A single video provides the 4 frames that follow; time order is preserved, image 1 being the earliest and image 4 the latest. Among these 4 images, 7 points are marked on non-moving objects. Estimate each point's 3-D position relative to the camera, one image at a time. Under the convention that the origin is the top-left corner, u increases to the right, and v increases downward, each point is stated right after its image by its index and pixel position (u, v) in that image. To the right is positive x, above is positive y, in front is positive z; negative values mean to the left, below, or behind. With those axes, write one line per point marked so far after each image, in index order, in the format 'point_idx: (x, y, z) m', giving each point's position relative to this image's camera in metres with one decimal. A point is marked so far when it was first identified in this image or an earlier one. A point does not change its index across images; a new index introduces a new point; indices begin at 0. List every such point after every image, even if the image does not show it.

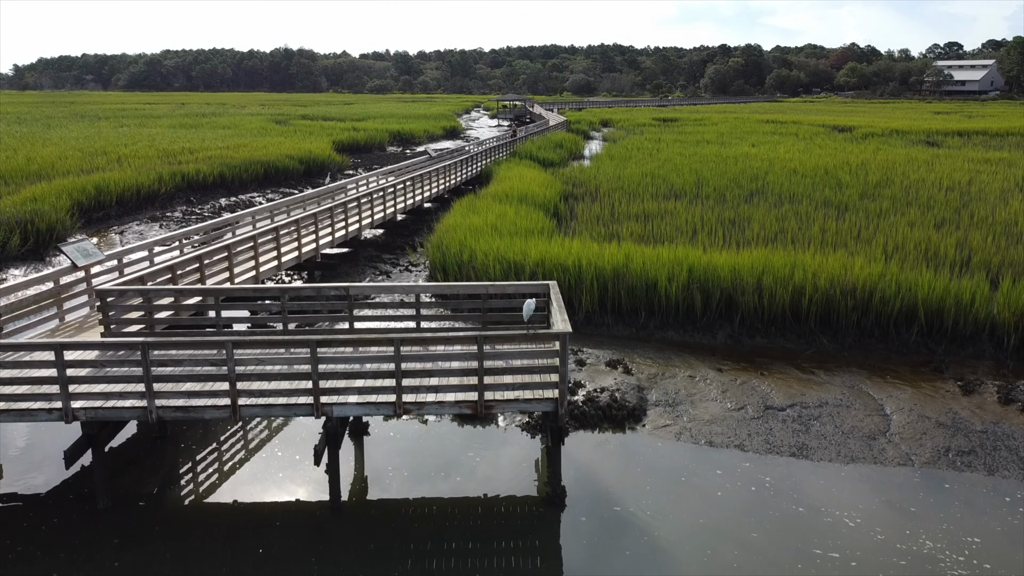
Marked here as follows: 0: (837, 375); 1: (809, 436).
0: (+3.2, -0.9, +8.1) m
1: (+2.5, -1.3, +6.9) m
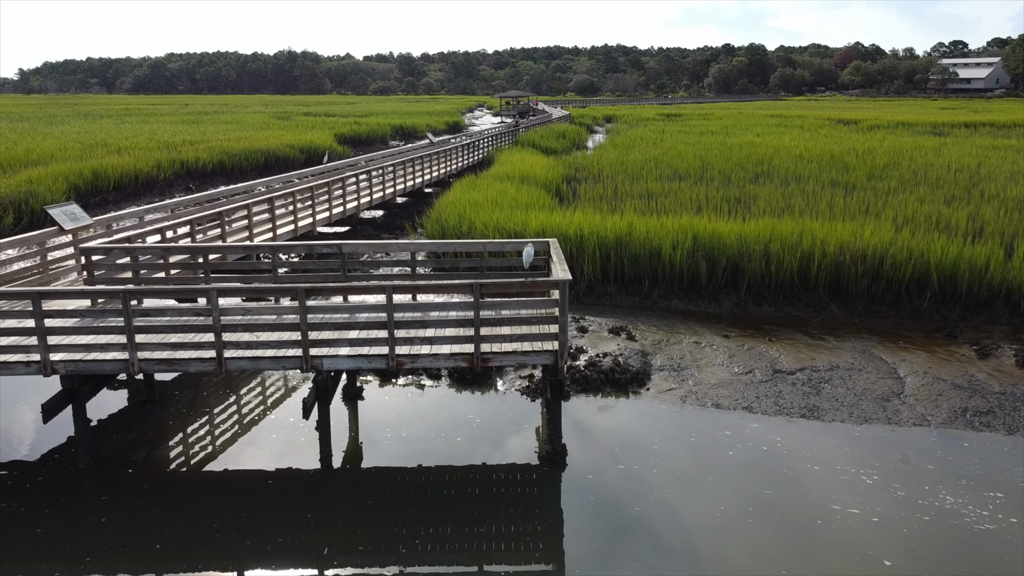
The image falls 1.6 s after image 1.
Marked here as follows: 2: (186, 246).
0: (+3.2, -0.5, +7.8) m
1: (+2.5, -0.9, +6.7) m
2: (-2.8, +0.4, +6.9) m
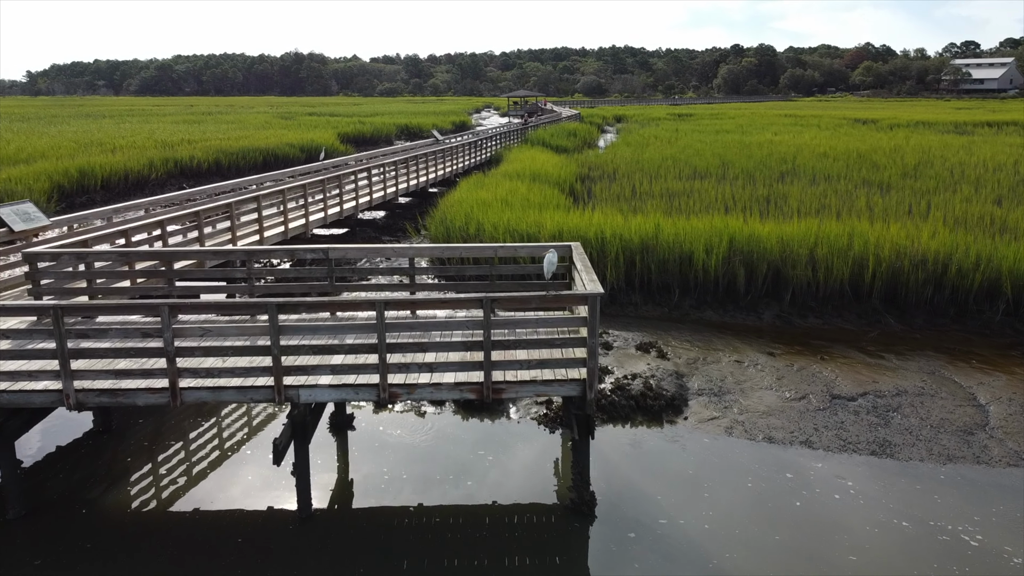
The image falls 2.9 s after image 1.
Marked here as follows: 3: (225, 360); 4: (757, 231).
0: (+3.3, -0.6, +6.8) m
1: (+2.6, -1.0, +5.7) m
2: (-2.7, +0.3, +6.0) m
3: (-1.6, -0.4, +4.6) m
4: (+2.5, +0.6, +8.3) m
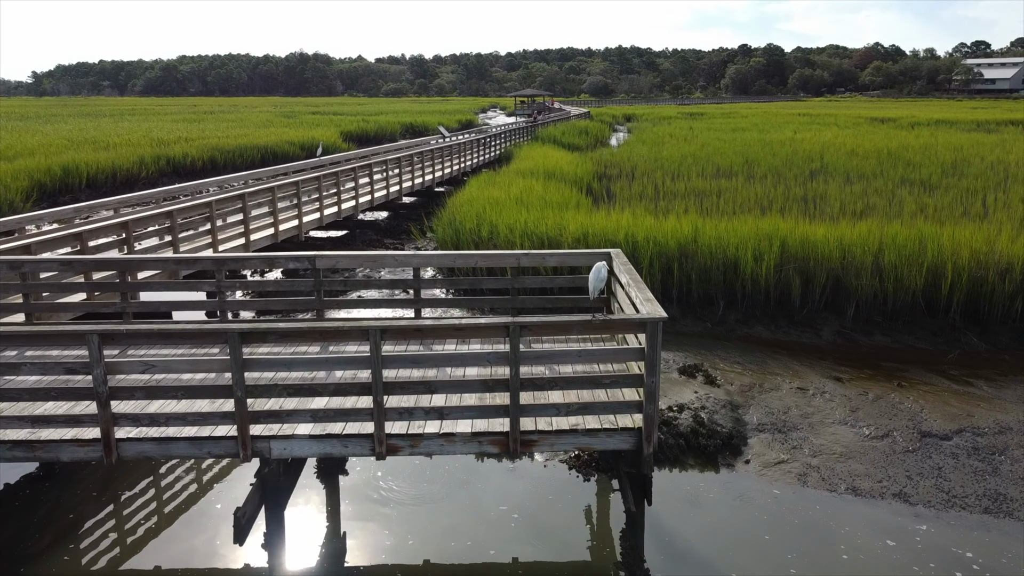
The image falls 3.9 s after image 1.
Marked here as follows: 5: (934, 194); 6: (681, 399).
0: (+3.5, -0.7, +5.7) m
1: (+2.8, -1.1, +4.6) m
2: (-2.5, +0.2, +5.0) m
3: (-1.5, -0.5, +3.6) m
4: (+2.7, +0.5, +7.3) m
5: (+6.1, +1.3, +11.7) m
6: (+1.1, -0.7, +5.5) m
